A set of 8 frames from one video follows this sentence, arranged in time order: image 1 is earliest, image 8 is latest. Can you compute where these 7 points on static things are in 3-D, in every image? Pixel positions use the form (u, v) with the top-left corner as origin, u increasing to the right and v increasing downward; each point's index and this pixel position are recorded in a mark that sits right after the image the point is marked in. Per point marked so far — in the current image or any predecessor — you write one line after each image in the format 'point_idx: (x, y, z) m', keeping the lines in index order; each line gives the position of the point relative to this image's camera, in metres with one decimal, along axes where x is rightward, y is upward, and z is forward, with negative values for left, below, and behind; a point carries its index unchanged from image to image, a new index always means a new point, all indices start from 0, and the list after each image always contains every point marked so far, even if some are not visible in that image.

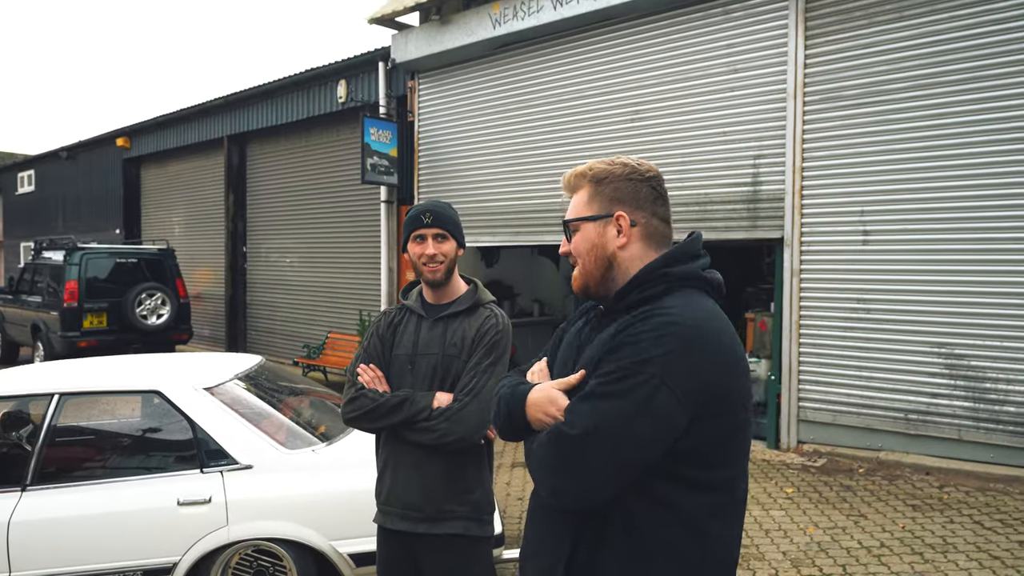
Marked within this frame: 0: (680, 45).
0: (+1.5, +2.0, +5.0) m
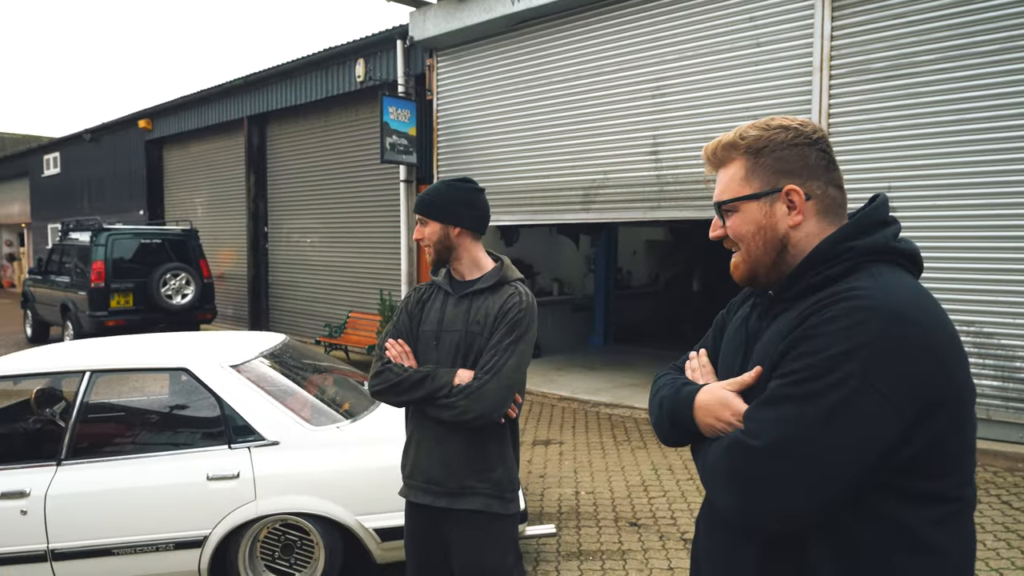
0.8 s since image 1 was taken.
0: (+1.7, +2.1, +4.9) m
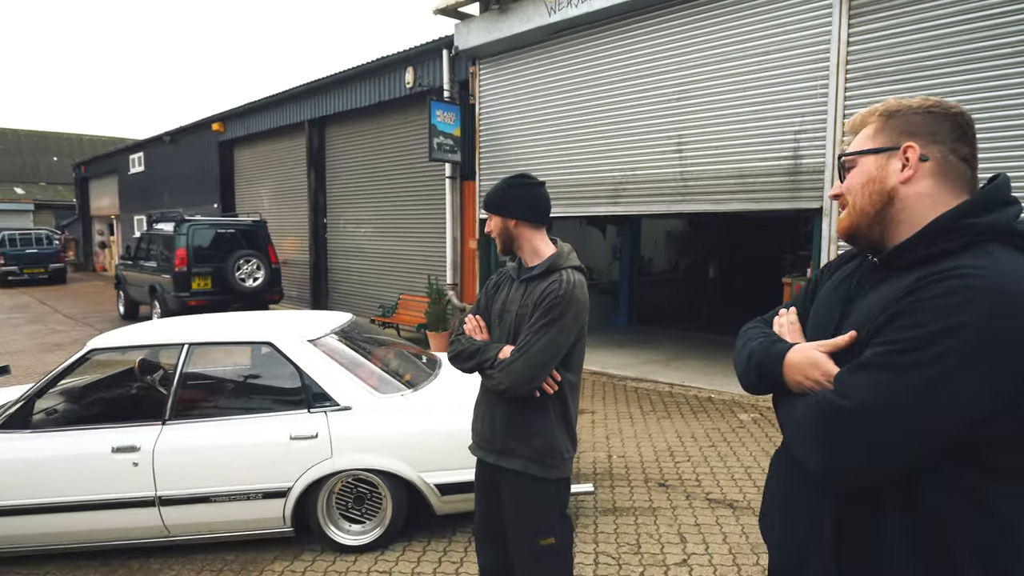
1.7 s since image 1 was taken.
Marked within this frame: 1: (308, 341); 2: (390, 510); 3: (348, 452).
0: (+1.9, +2.2, +5.2) m
1: (-1.0, -0.3, +2.9) m
2: (-0.6, -1.0, +2.8) m
3: (-0.7, -0.7, +2.7) m
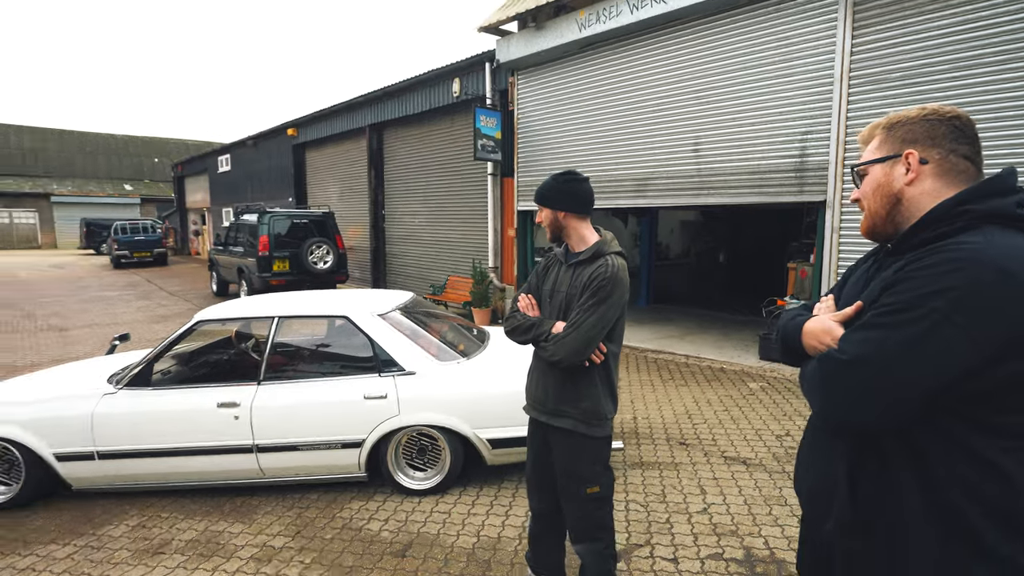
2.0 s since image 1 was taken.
0: (+2.1, +2.3, +5.7) m
1: (-0.8, -0.2, +3.4) m
2: (-0.3, -0.9, +3.3) m
3: (-0.5, -0.6, +3.2) m
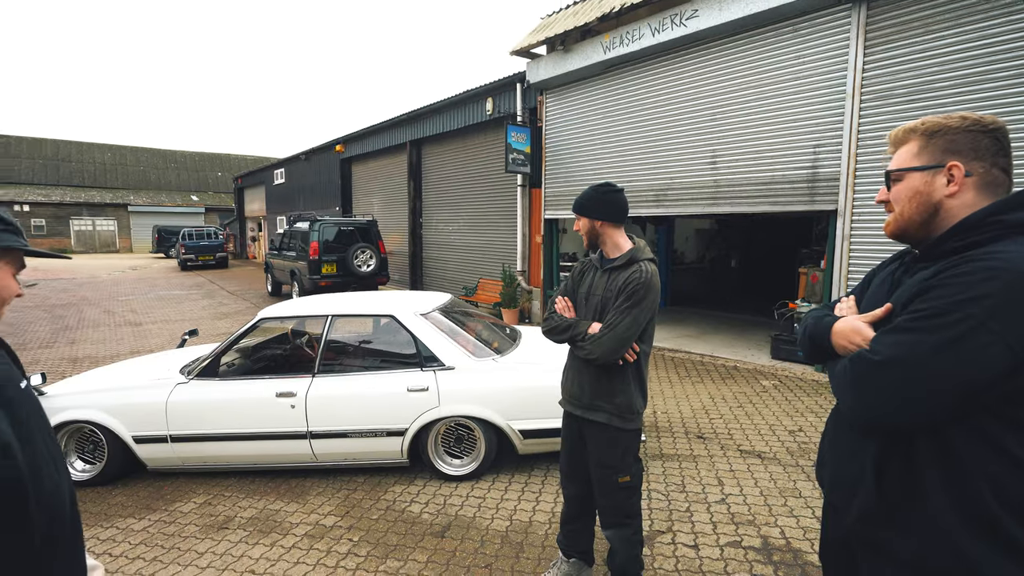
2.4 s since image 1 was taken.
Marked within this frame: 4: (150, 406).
0: (+2.4, +2.3, +6.0) m
1: (-0.6, -0.2, +3.7) m
2: (-0.2, -1.0, +3.6) m
3: (-0.3, -0.6, +3.5) m
4: (-2.1, -0.7, +3.5) m
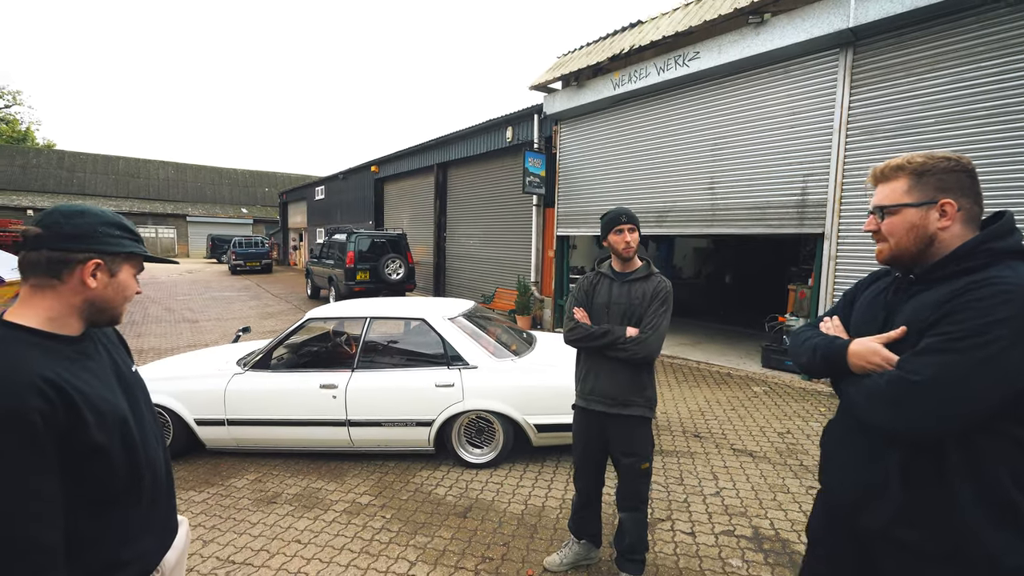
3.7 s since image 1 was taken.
0: (+2.6, +2.1, +6.4) m
1: (-0.5, -0.2, +4.2) m
2: (-0.1, -1.0, +4.0) m
3: (-0.2, -0.7, +3.9) m
4: (-2.0, -0.7, +4.0) m
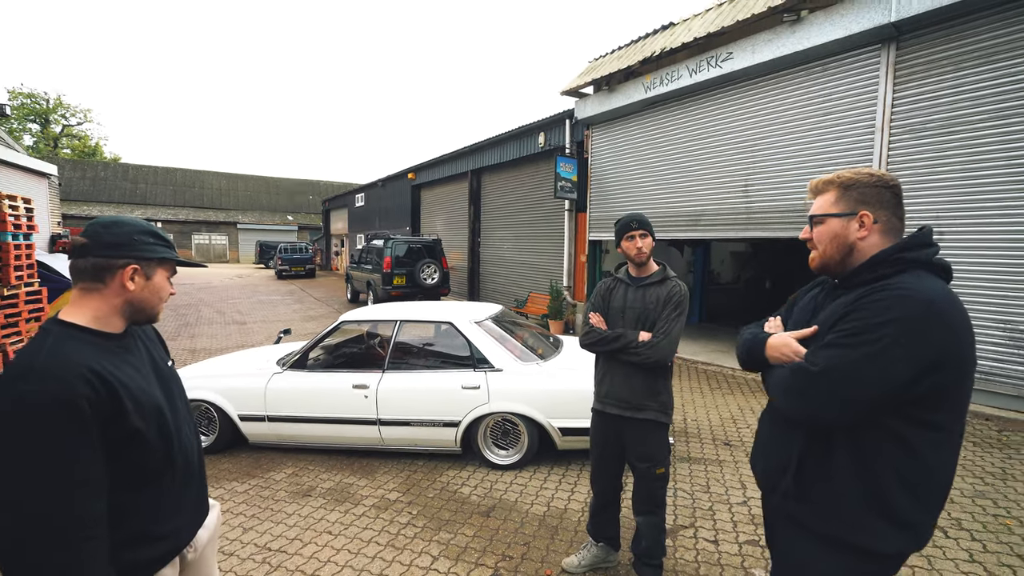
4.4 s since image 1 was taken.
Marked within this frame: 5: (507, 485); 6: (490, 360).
0: (+2.9, +2.1, +6.2) m
1: (-0.3, -0.2, +4.3) m
2: (+0.1, -1.0, +4.1) m
3: (-0.1, -0.7, +4.0) m
4: (-1.8, -0.7, +4.2) m
5: (0.0, -1.3, +4.0) m
6: (-0.2, -0.5, +4.1) m
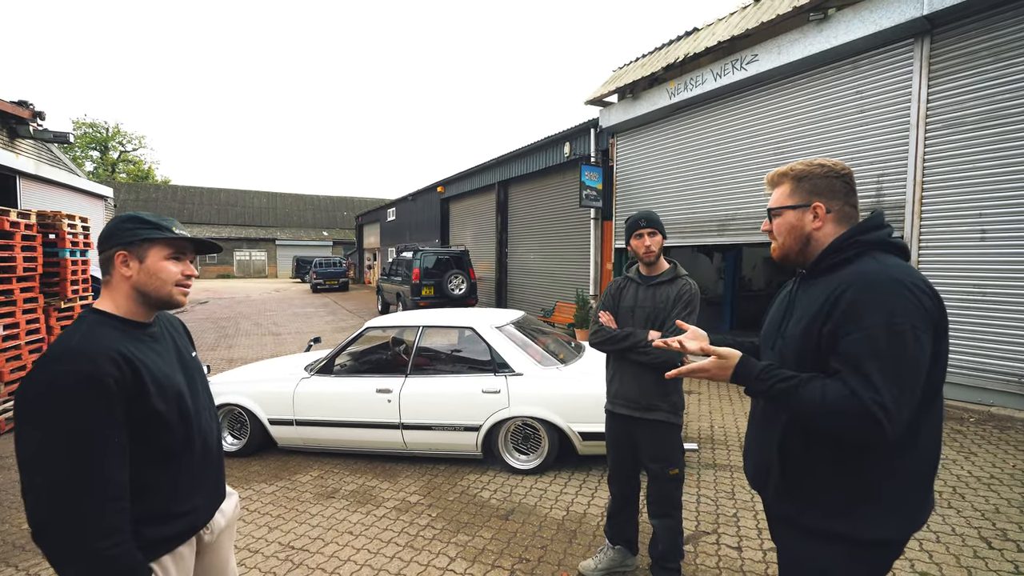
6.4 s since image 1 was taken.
0: (+3.2, +1.9, +6.1) m
1: (-0.1, -0.3, +4.3) m
2: (+0.2, -1.1, +4.0) m
3: (+0.1, -0.7, +4.0) m
4: (-1.7, -0.8, +4.3) m
5: (+0.1, -1.3, +3.9) m
6: (0.0, -0.5, +4.1) m
